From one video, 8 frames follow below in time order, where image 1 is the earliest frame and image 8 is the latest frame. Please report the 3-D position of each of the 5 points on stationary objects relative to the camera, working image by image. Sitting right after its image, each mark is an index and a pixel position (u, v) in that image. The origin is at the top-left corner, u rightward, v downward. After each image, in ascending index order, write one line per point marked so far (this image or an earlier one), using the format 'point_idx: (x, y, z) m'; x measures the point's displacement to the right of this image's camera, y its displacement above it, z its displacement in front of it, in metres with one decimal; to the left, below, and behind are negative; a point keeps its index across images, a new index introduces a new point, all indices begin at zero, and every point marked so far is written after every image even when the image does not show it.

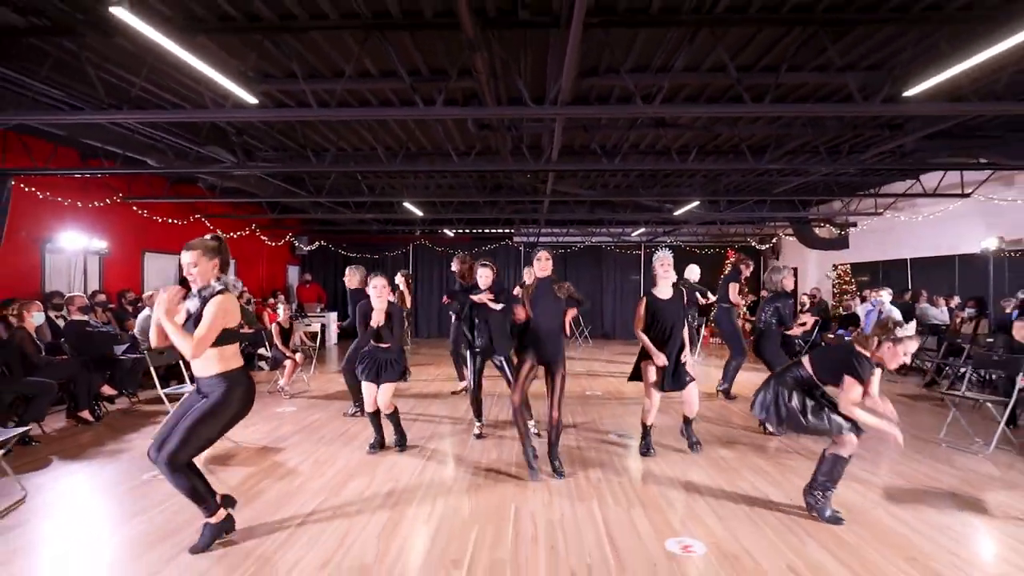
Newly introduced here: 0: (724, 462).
0: (+1.6, -1.3, +4.8) m
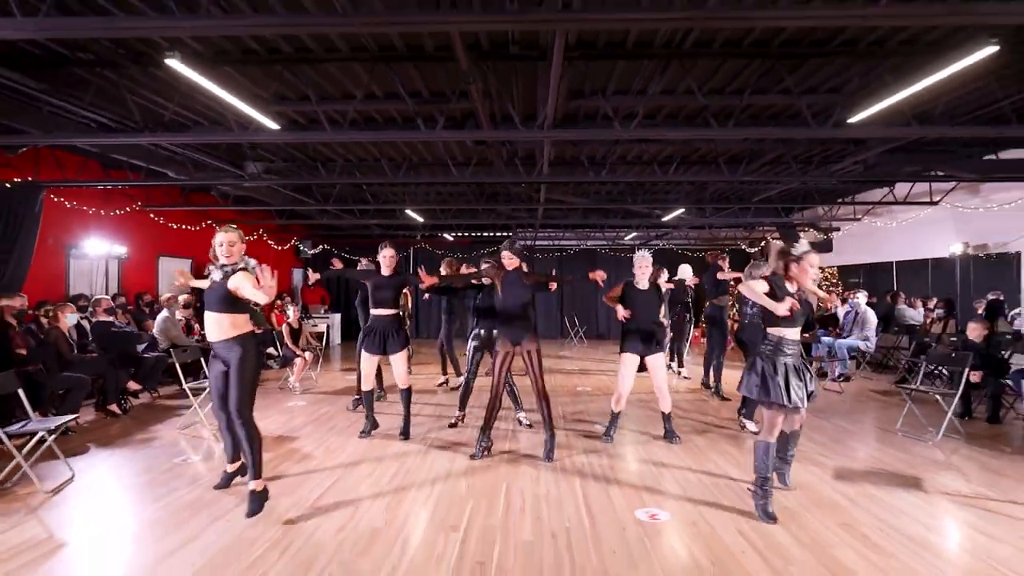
0: (+1.6, -1.4, +5.3) m
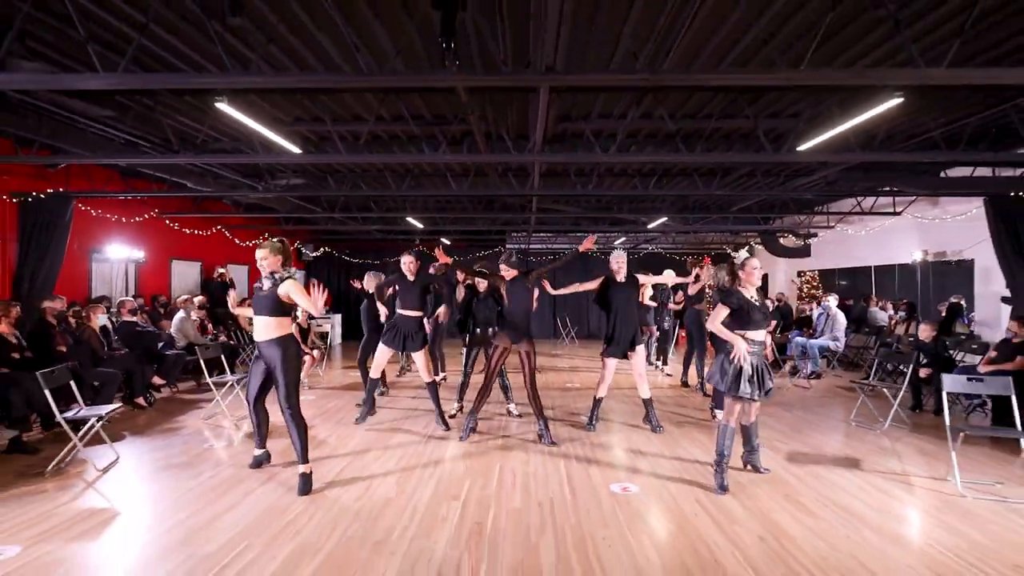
0: (+1.5, -1.4, +5.9) m
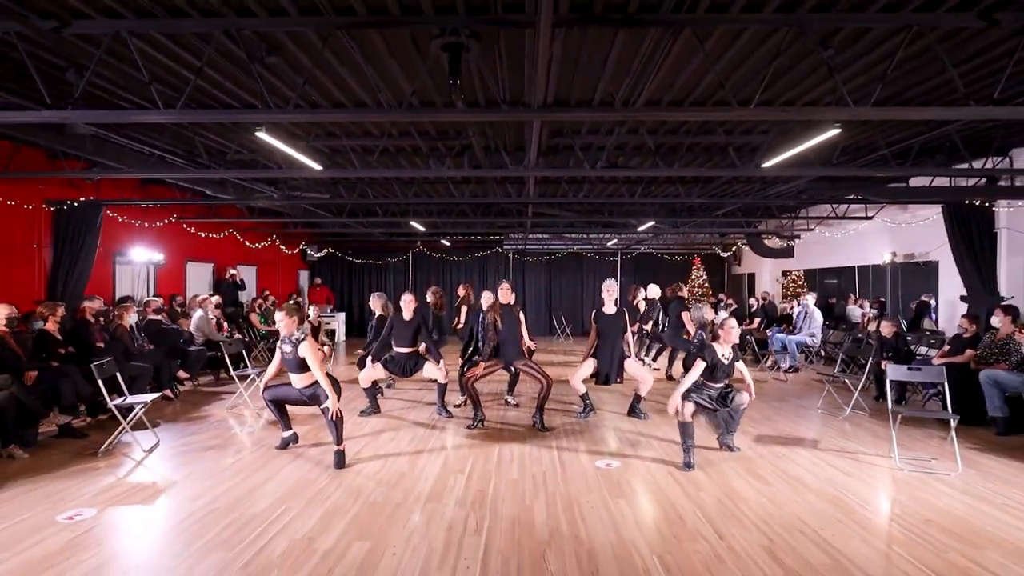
0: (+1.5, -1.4, +6.5) m
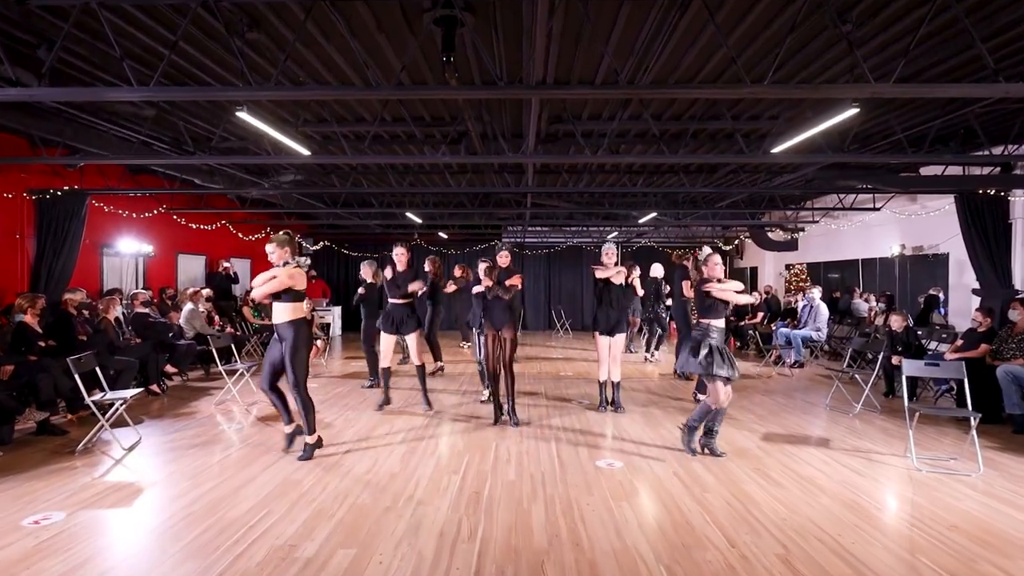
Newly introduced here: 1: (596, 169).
0: (+1.5, -1.3, +6.3) m
1: (+1.2, +1.7, +8.7) m
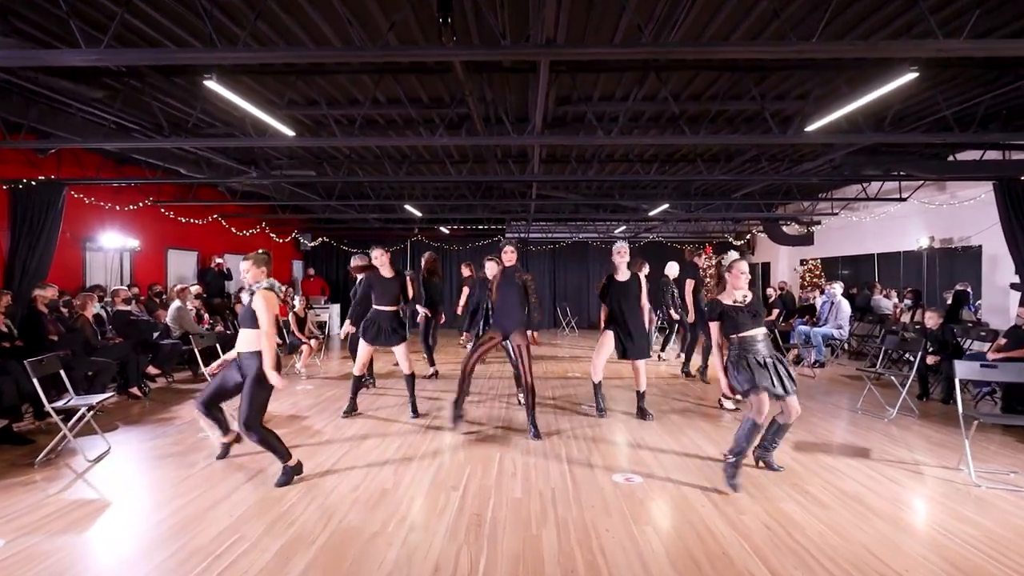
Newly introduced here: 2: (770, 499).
0: (+1.5, -1.3, +5.8) m
1: (+1.2, +1.7, +8.2) m
2: (+1.6, -1.3, +3.9) m
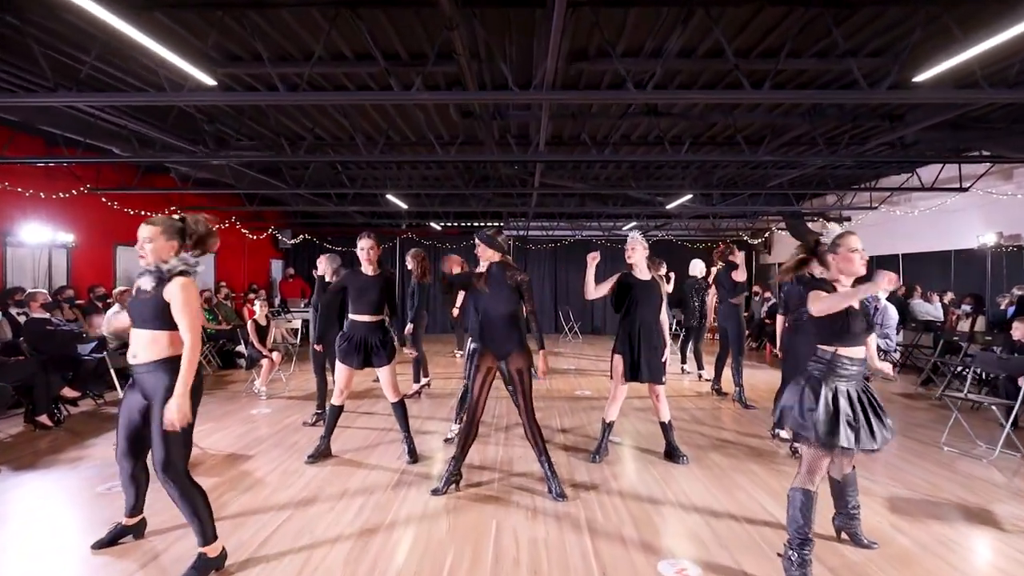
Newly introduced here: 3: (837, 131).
0: (+1.5, -1.3, +4.5) m
1: (+1.2, +1.7, +6.9) m
2: (+1.6, -1.4, +2.6) m
3: (+3.4, +1.6, +6.4) m
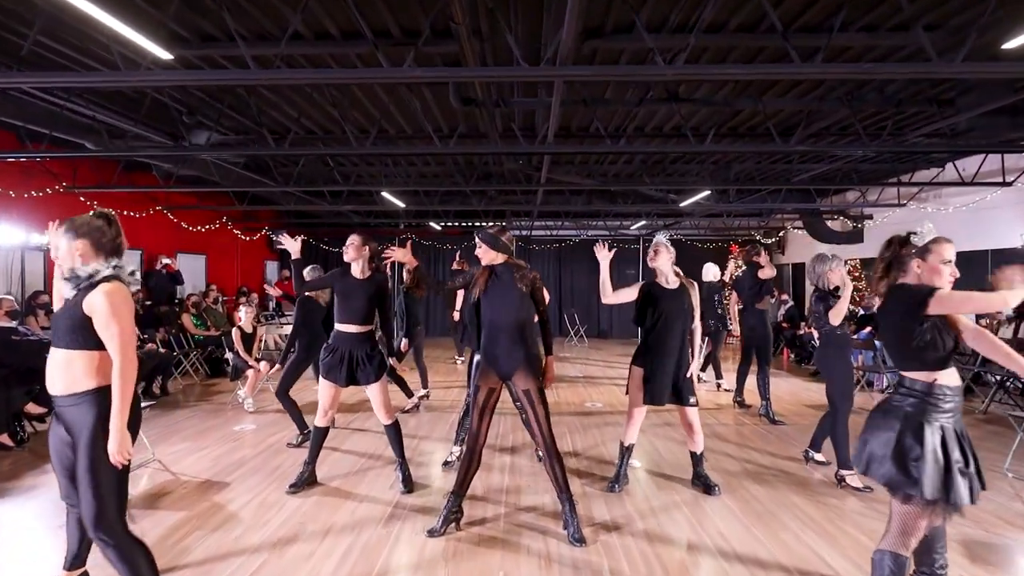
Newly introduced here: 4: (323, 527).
0: (+1.6, -1.4, +4.0) m
1: (+1.3, +1.6, +6.4) m
2: (+1.7, -1.4, +2.0) m
3: (+3.4, +1.6, +5.8) m
4: (-1.1, -1.4, +3.6) m
